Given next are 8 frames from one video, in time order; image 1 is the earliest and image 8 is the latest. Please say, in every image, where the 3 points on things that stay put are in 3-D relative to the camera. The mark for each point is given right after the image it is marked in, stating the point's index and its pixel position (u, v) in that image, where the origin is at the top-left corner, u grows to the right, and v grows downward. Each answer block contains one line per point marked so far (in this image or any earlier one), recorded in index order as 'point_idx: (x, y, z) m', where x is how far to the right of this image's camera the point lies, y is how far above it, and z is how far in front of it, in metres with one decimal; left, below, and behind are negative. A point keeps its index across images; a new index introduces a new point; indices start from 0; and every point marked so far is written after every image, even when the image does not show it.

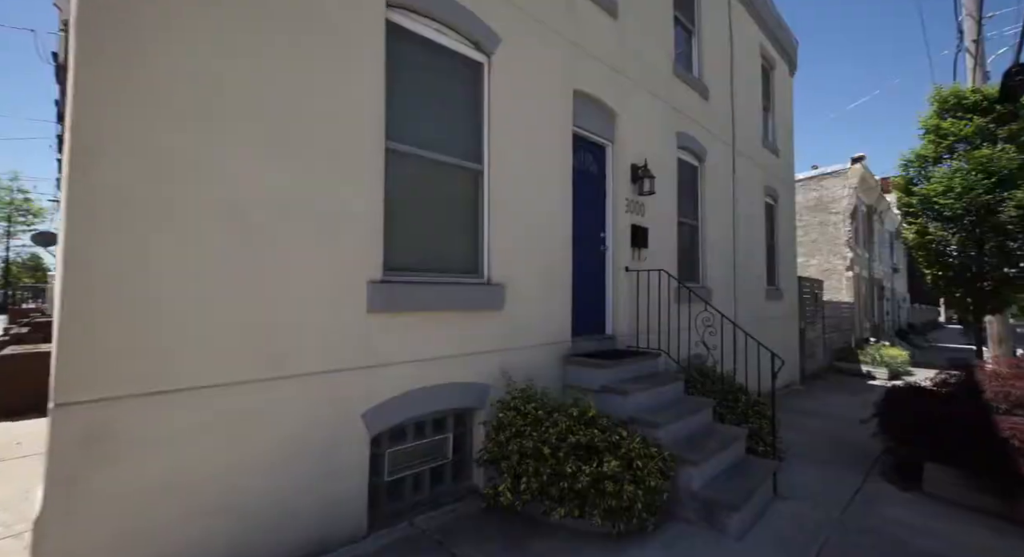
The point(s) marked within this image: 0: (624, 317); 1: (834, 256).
0: (+1.3, -0.5, +5.4) m
1: (+10.8, +0.7, +15.9) m
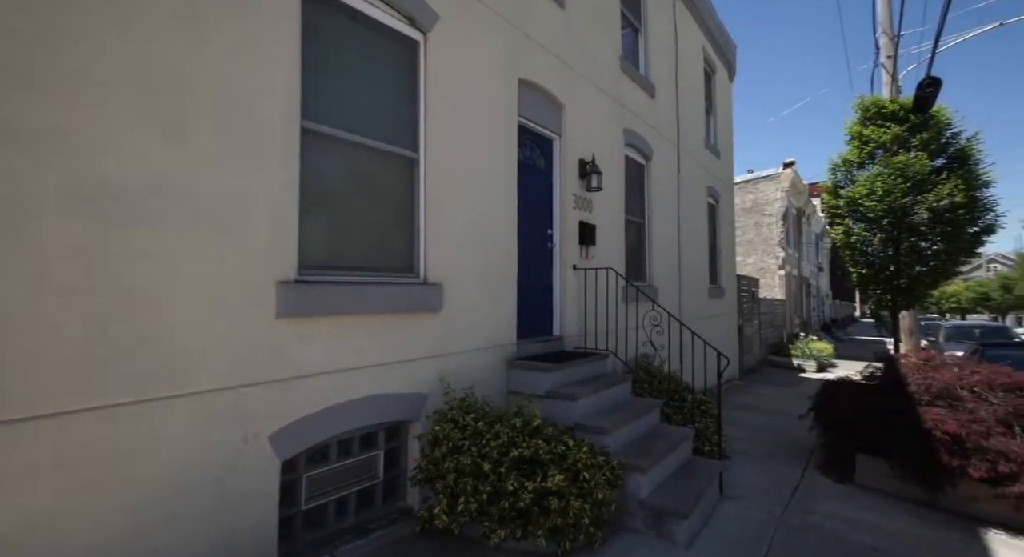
0: (+0.6, -0.4, +5.2) m
1: (+9.0, +0.8, +16.6) m
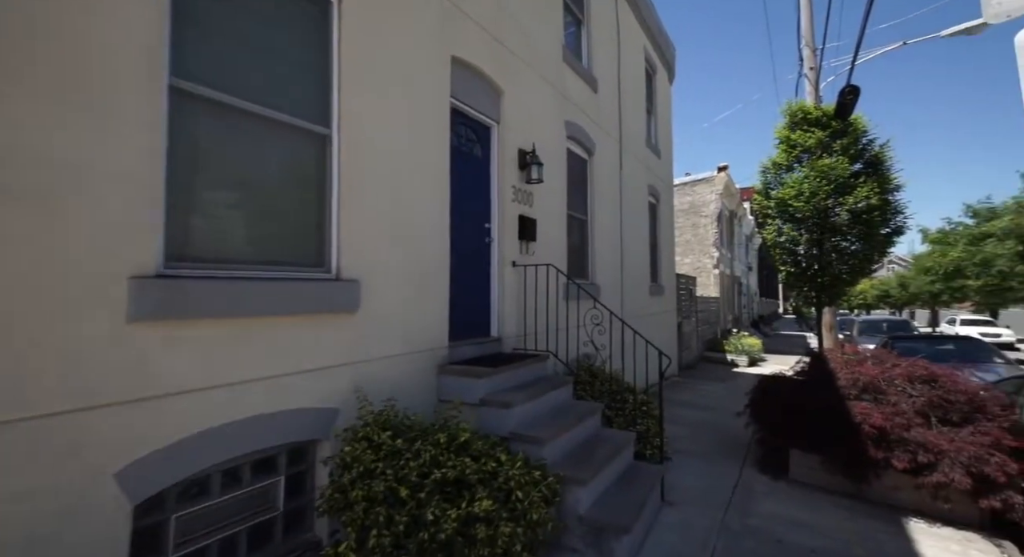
0: (0.0, -0.4, +4.9) m
1: (+7.0, +0.8, +17.2) m
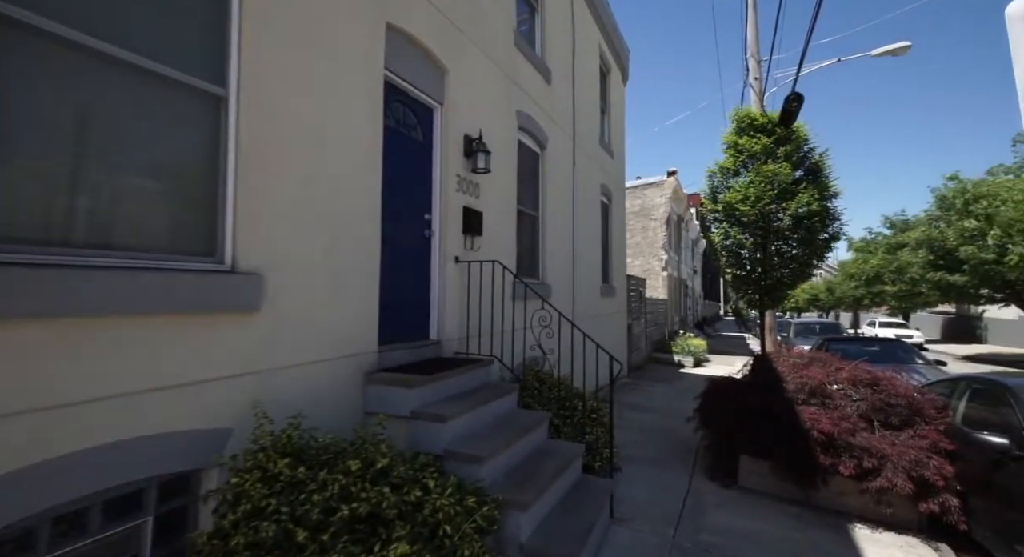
0: (-0.6, -0.4, +4.5) m
1: (+5.2, +0.8, +17.4) m
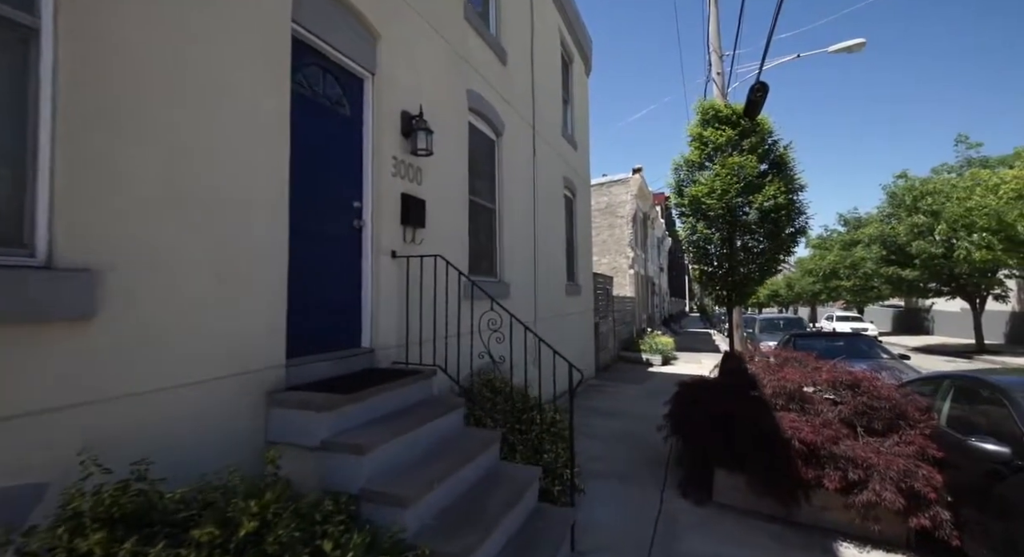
0: (-1.0, -0.4, +3.9) m
1: (+3.9, +0.9, +17.1) m
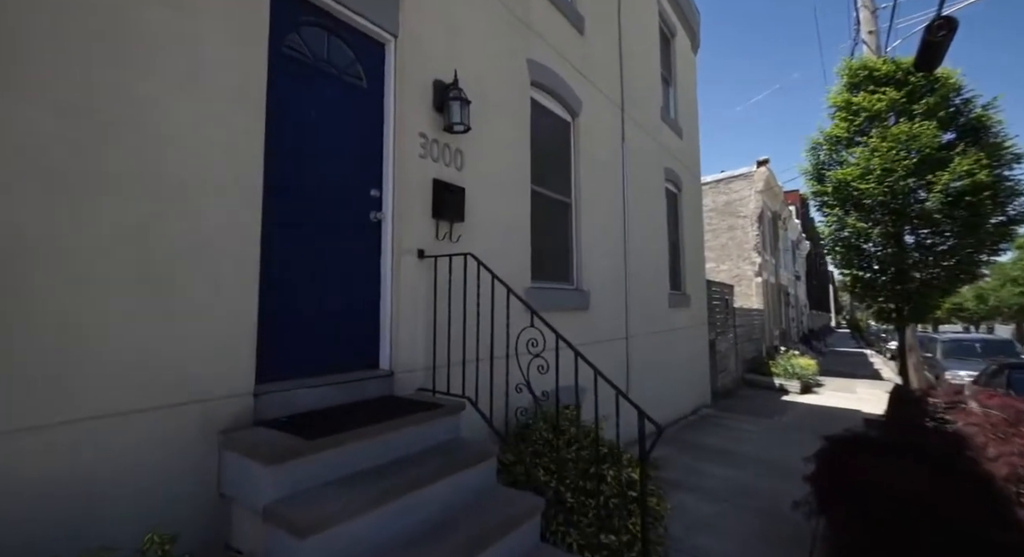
0: (-0.7, -0.4, +3.1) m
1: (+7.3, +0.5, +14.8) m
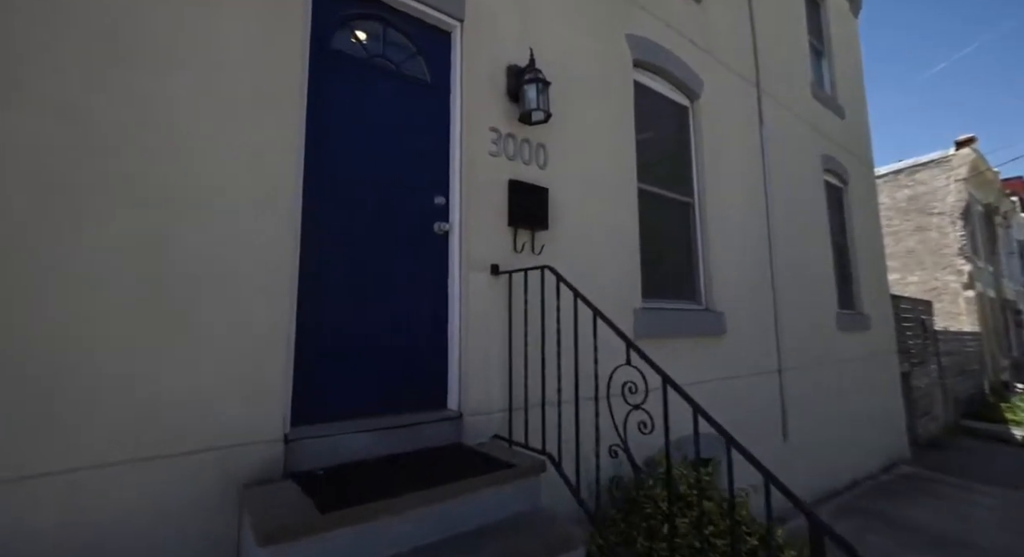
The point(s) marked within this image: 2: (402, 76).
0: (-0.1, -0.5, +2.5) m
1: (+10.7, +0.2, +11.7) m
2: (-0.6, +1.1, +2.6) m
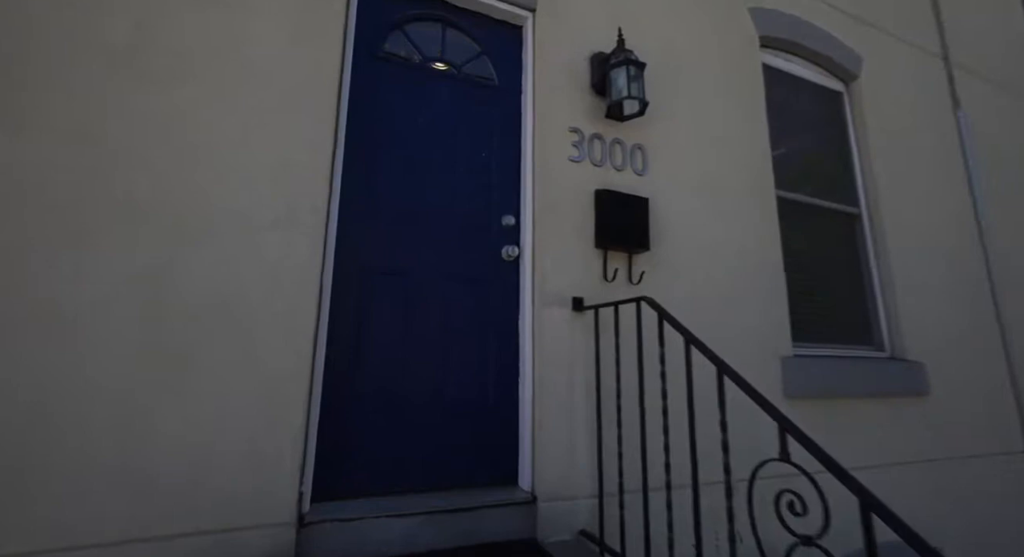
0: (+0.2, -0.7, +1.9) m
1: (+13.0, -0.4, +8.1) m
2: (-0.2, +0.9, +2.2) m
